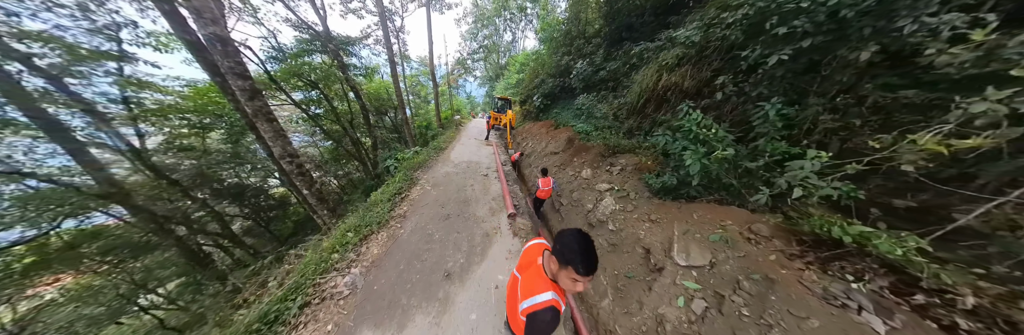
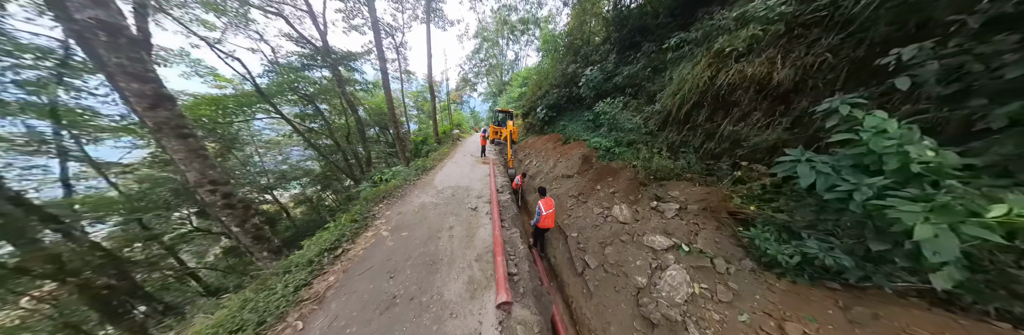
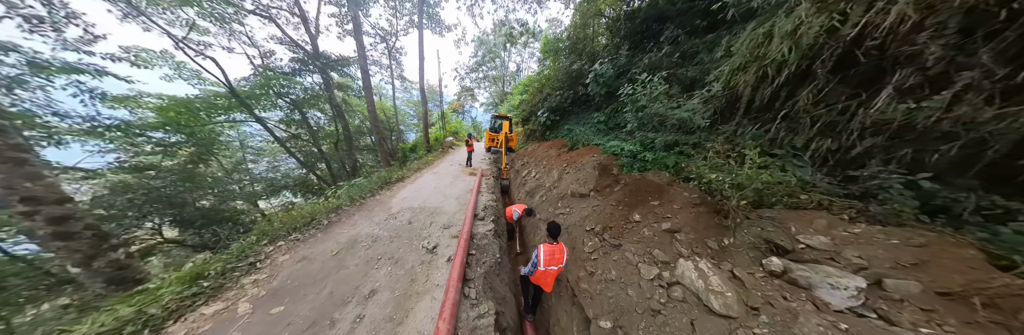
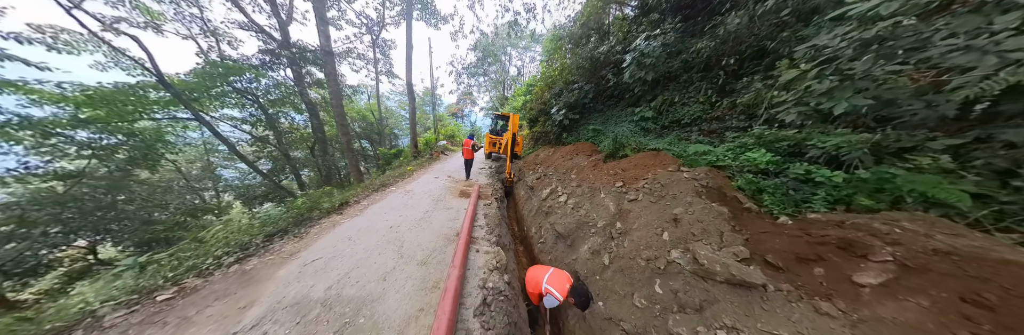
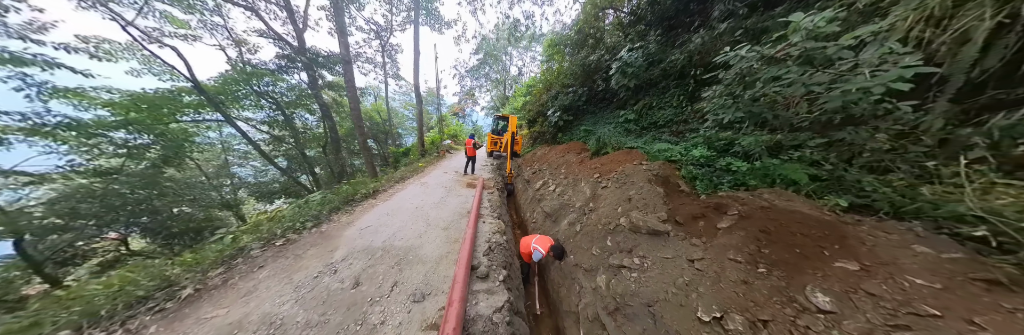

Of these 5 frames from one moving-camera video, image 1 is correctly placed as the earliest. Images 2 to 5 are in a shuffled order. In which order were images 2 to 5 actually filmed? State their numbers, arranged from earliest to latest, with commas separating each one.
2, 3, 5, 4
